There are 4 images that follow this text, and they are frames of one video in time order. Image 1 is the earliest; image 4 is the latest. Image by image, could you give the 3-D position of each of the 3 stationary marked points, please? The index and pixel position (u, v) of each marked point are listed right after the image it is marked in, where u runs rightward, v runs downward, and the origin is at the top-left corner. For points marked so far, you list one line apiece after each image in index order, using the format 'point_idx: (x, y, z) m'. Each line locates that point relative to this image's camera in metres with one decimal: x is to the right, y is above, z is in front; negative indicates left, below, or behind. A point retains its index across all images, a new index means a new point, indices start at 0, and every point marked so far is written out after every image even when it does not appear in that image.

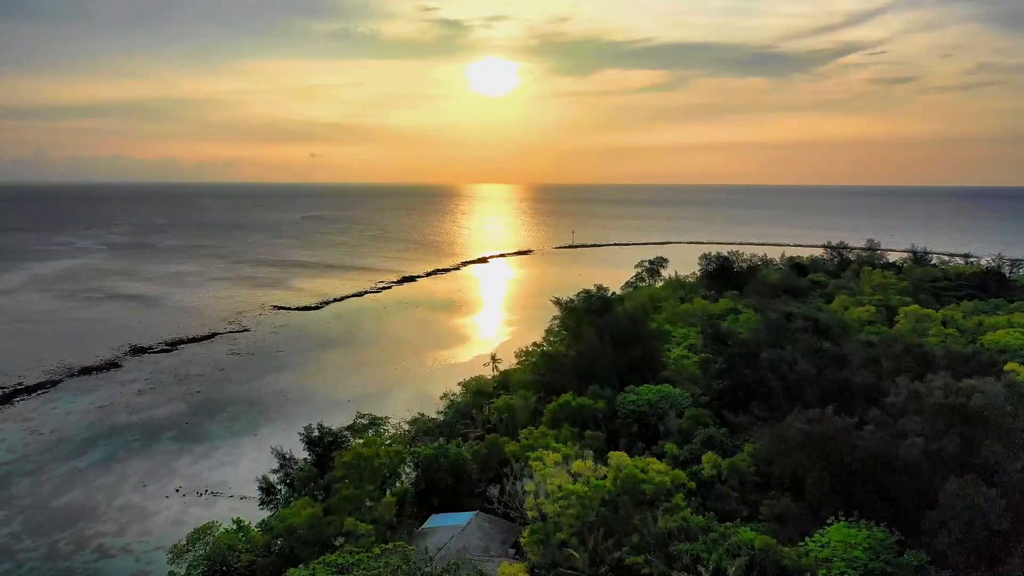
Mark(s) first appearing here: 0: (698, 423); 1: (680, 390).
0: (+5.2, -3.8, +15.8) m
1: (+5.5, -3.3, +18.2) m
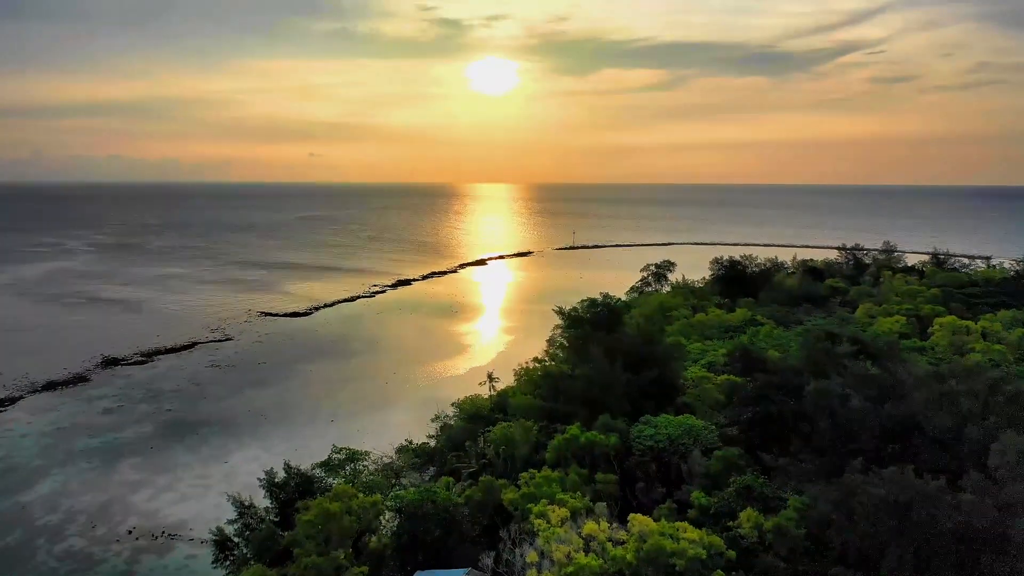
0: (+5.2, -4.2, +13.4) m
1: (+5.4, -3.7, +15.9) m
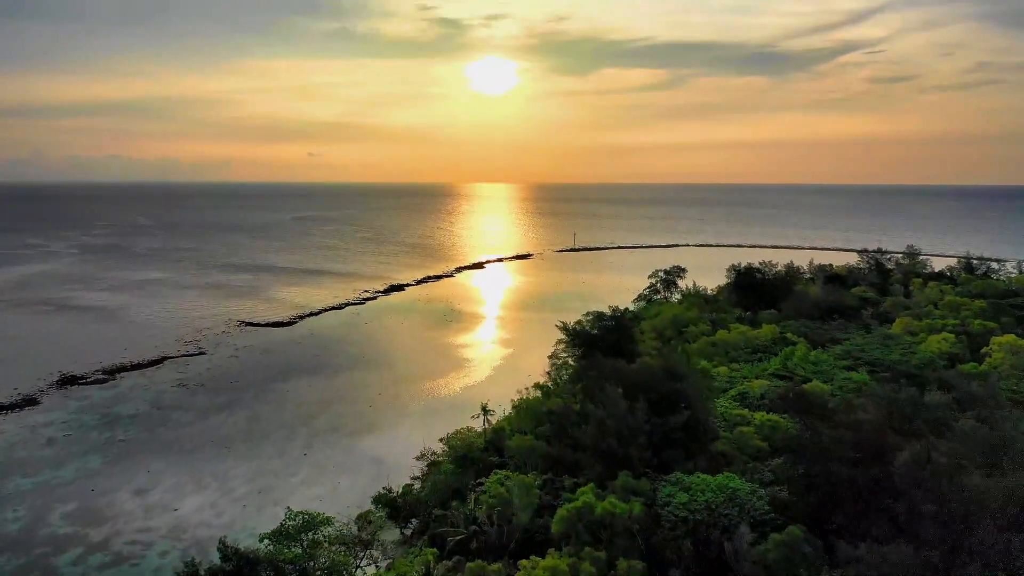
0: (+5.1, -4.8, +10.3) m
1: (+5.3, -4.3, +12.7) m
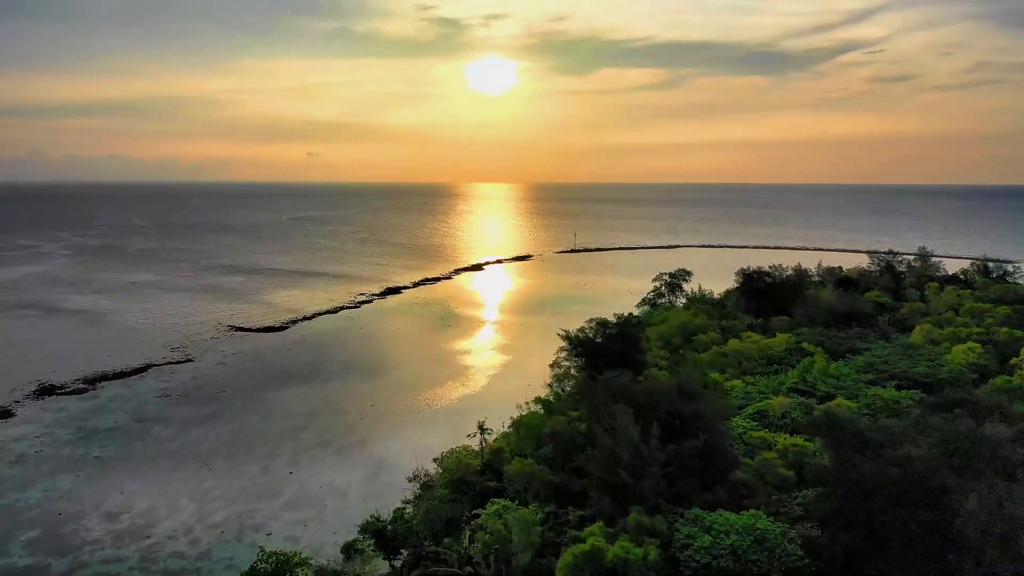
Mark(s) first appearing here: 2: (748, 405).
0: (+5.1, -5.1, +8.8) m
1: (+5.3, -4.6, +11.3) m
2: (+7.3, -3.5, +17.6) m
